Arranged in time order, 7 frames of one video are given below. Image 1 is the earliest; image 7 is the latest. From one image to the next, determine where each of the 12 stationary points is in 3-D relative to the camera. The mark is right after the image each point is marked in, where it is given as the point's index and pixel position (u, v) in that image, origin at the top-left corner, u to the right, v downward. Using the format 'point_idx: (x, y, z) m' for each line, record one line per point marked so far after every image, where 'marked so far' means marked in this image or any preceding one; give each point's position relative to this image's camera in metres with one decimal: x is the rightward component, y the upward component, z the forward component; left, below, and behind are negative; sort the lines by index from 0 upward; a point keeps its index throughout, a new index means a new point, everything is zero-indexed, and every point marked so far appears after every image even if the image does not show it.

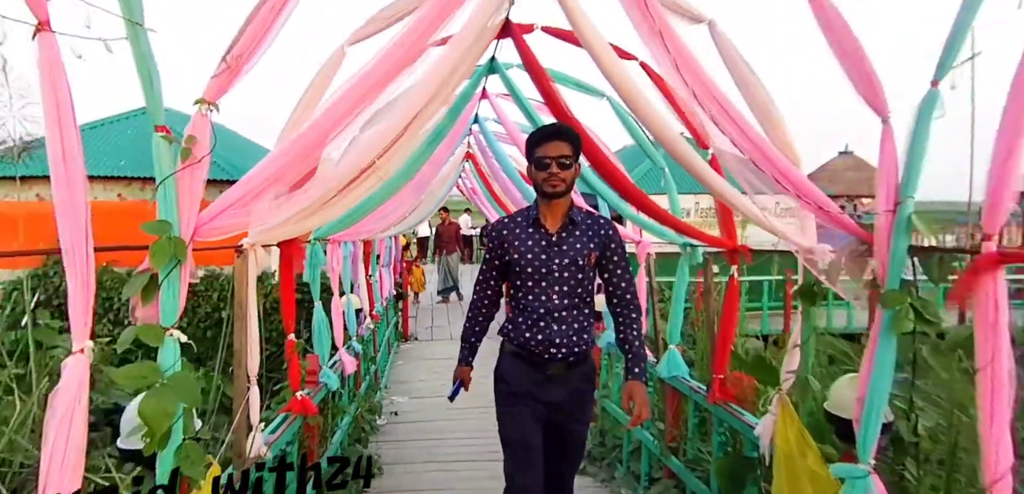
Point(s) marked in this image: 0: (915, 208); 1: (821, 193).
0: (+1.0, +0.1, +1.2) m
1: (+0.8, +0.1, +1.4) m
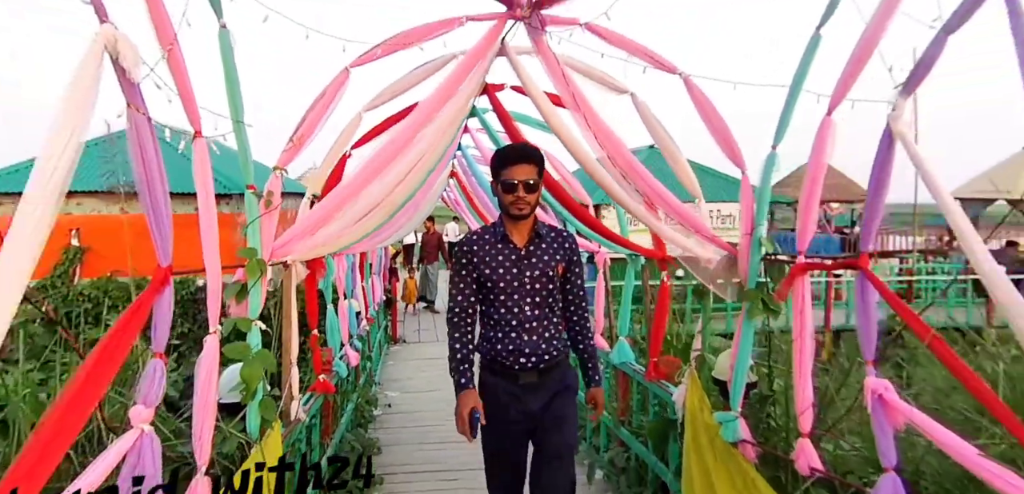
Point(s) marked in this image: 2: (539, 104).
0: (+0.9, +0.1, +1.8) m
1: (+0.7, +0.1, +1.9) m
2: (+0.1, +0.6, +2.2) m
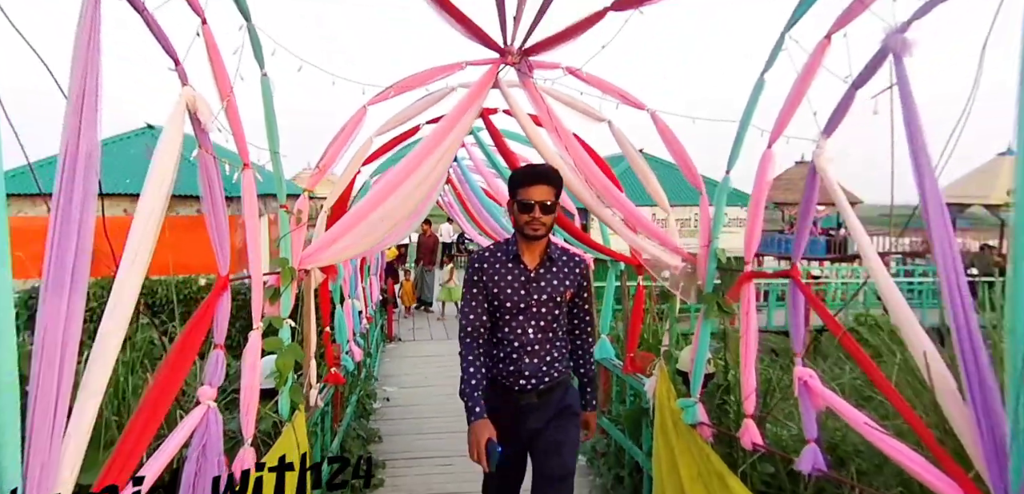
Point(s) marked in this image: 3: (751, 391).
0: (+0.8, 0.0, +2.1) m
1: (+0.6, +0.1, +2.2) m
2: (+0.1, +0.6, +2.5) m
3: (+0.9, -0.5, +1.9) m
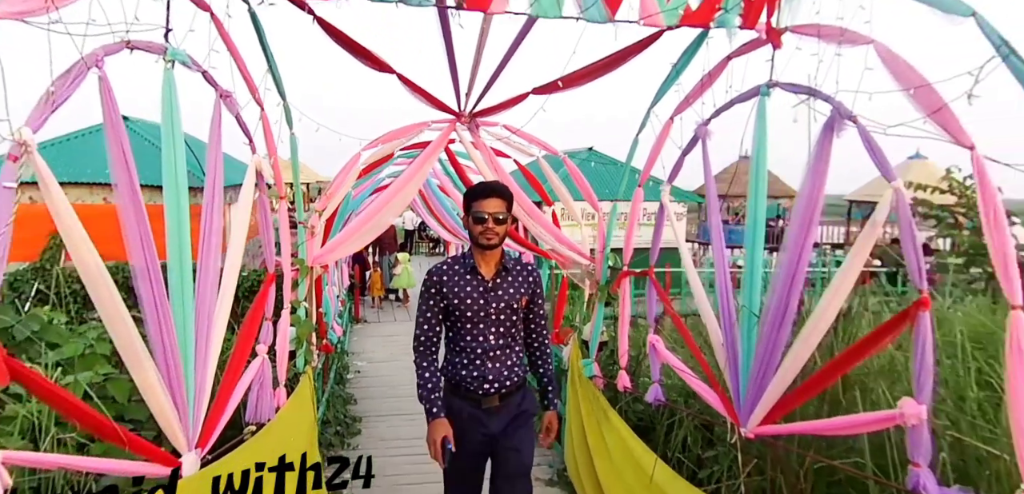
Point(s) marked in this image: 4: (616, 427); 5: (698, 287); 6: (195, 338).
0: (+0.6, 0.0, +3.0) m
1: (+0.4, 0.0, +3.1) m
2: (-0.2, +0.6, +3.3) m
3: (+0.6, -0.6, +2.8) m
4: (+0.5, -0.9, +2.7) m
5: (+0.8, -0.2, +2.3) m
6: (-1.1, -0.2, +1.7) m
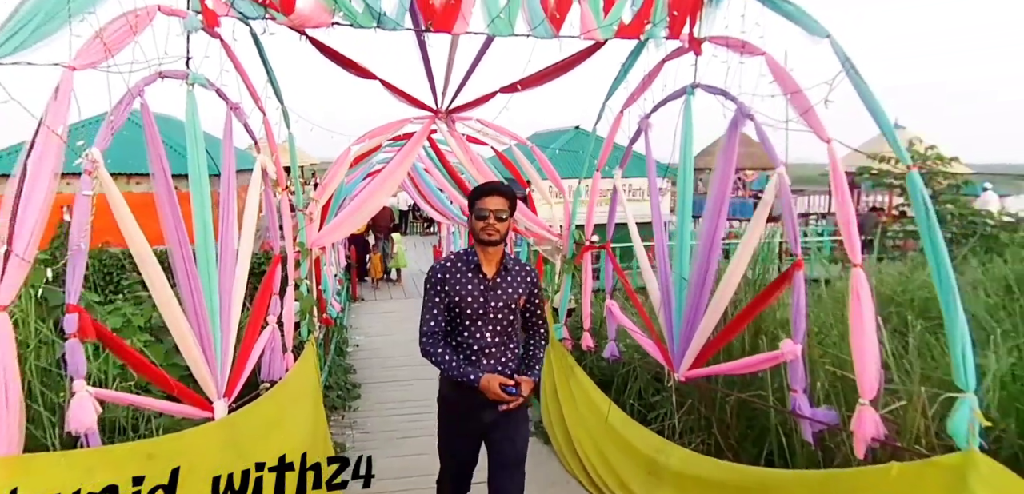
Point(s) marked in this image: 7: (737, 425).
0: (+0.4, +0.1, +3.3) m
1: (+0.2, +0.2, +3.4) m
2: (-0.4, +0.7, +3.6) m
3: (+0.5, -0.4, +3.2) m
4: (+0.4, -0.8, +3.1) m
5: (+0.7, 0.0, +2.7) m
6: (-1.2, -0.2, +2.1) m
7: (+1.0, -0.8, +2.3) m
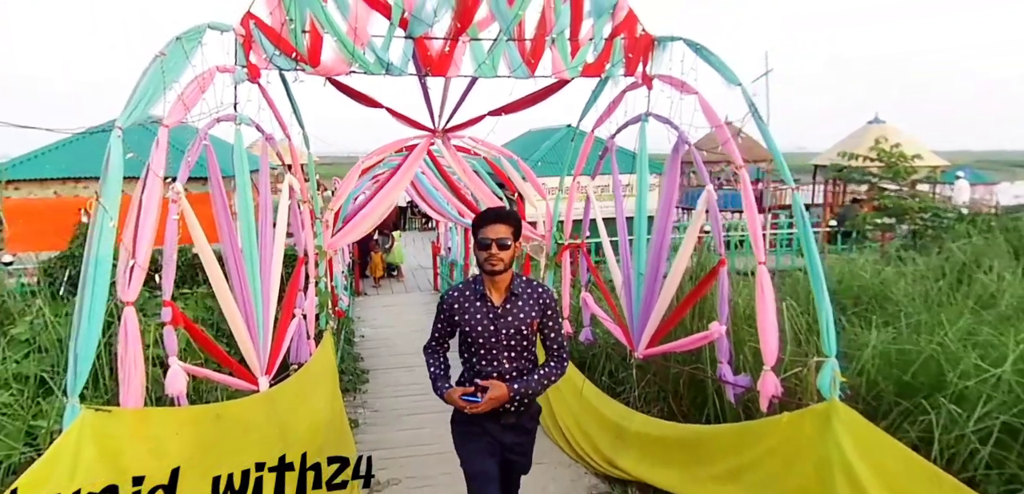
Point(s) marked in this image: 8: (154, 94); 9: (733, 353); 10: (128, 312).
0: (+0.3, +0.1, +3.8) m
1: (+0.1, +0.2, +3.9) m
2: (-0.5, +0.7, +4.1) m
3: (+0.4, -0.4, +3.7) m
4: (+0.3, -0.8, +3.6) m
5: (+0.6, 0.0, +3.2) m
6: (-1.3, -0.2, +2.6) m
7: (+1.0, -0.8, +2.8) m
8: (-1.3, +0.5, +1.8) m
9: (+1.1, -0.5, +2.5) m
10: (-1.3, -0.2, +1.7) m
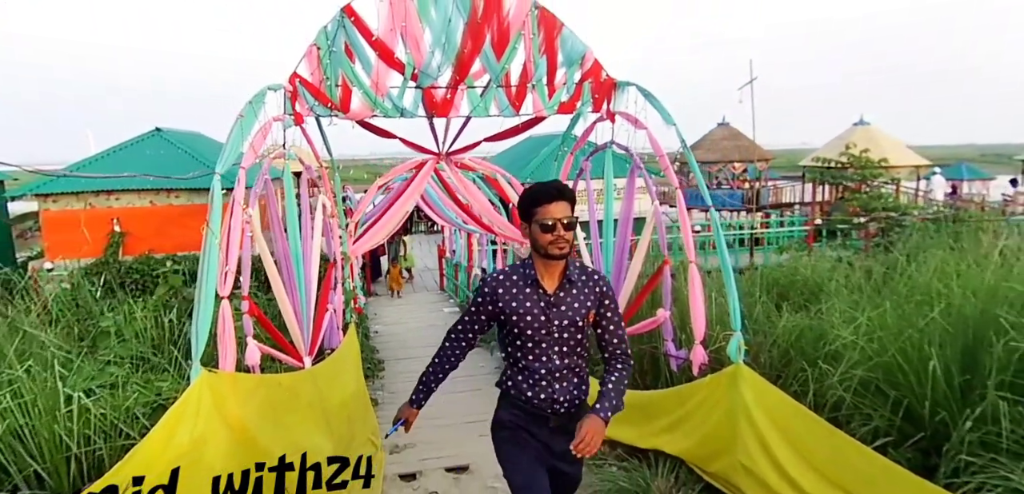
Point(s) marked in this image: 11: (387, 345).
0: (+0.3, +0.1, +4.5) m
1: (+0.1, +0.1, +4.6) m
2: (-0.5, +0.7, +4.8) m
3: (+0.3, -0.4, +4.3) m
4: (+0.3, -0.8, +4.3) m
5: (+0.6, -0.1, +3.9) m
6: (-1.3, -0.3, +3.3) m
7: (+0.9, -0.8, +3.5) m
8: (-1.3, +0.5, +2.5) m
9: (+1.0, -0.5, +3.2) m
10: (-1.4, -0.3, +2.4) m
11: (-1.6, -1.2, +6.5) m
